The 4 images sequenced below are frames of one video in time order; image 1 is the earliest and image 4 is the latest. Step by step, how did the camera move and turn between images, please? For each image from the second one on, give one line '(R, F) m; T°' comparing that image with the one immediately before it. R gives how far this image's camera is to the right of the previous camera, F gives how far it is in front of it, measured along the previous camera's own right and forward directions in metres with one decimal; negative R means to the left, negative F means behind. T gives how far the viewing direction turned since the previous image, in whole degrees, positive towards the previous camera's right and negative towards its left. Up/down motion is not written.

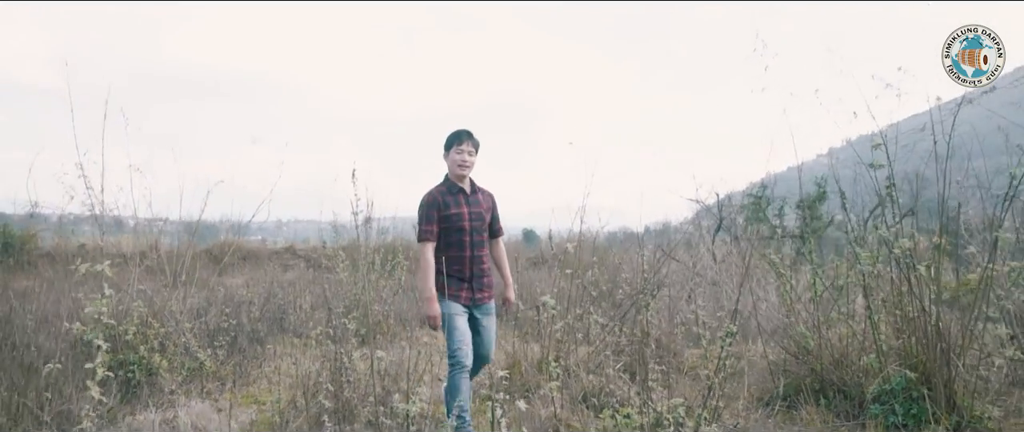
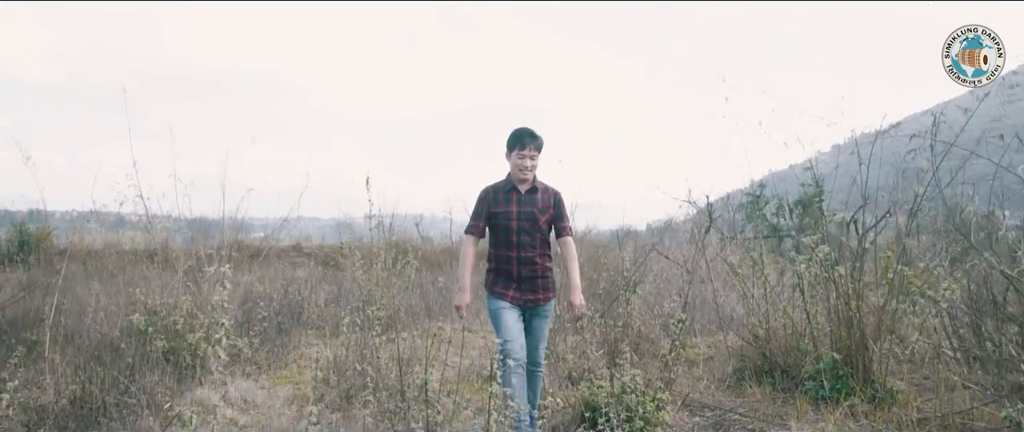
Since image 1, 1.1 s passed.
(-0.3, +0.5) m; 0°
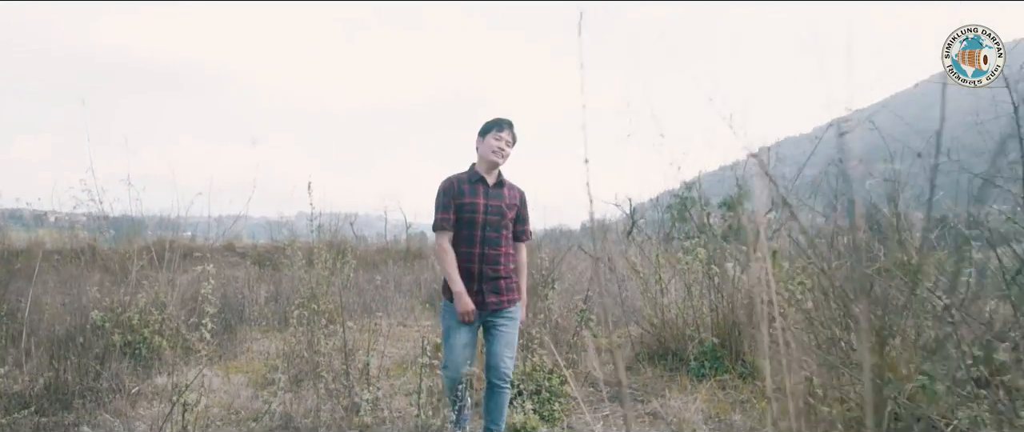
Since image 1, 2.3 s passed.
(0.0, -0.5) m; +6°
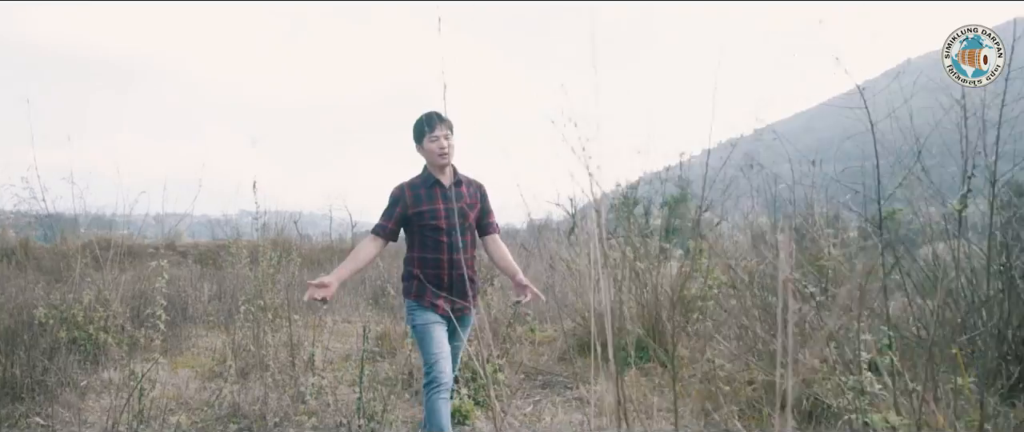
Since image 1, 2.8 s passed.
(0.0, -0.2) m; +5°
